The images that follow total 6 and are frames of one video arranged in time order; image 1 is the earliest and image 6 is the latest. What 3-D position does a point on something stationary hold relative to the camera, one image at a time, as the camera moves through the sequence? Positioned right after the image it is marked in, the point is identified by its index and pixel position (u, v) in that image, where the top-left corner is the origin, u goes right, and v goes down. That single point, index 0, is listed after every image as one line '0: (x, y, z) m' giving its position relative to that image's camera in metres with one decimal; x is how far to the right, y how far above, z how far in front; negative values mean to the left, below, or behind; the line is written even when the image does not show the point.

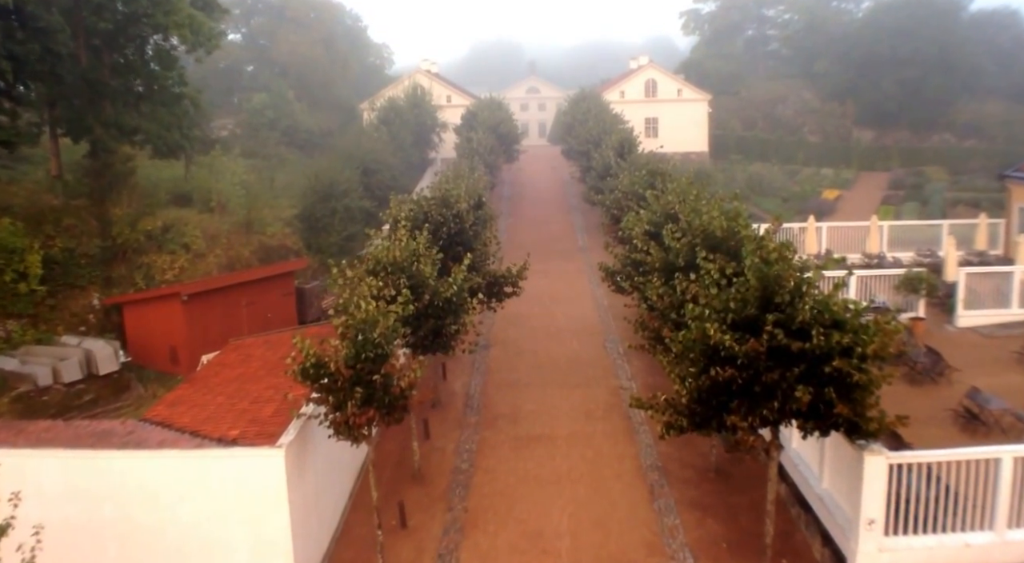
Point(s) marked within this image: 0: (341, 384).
0: (-2.4, -1.4, +11.3) m
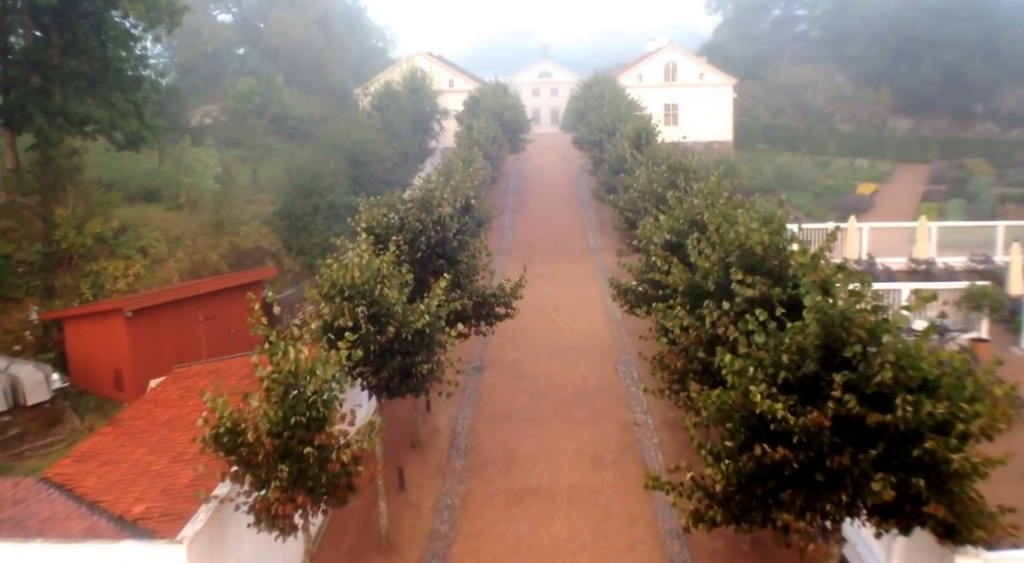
0: (-2.7, -1.9, +8.4) m
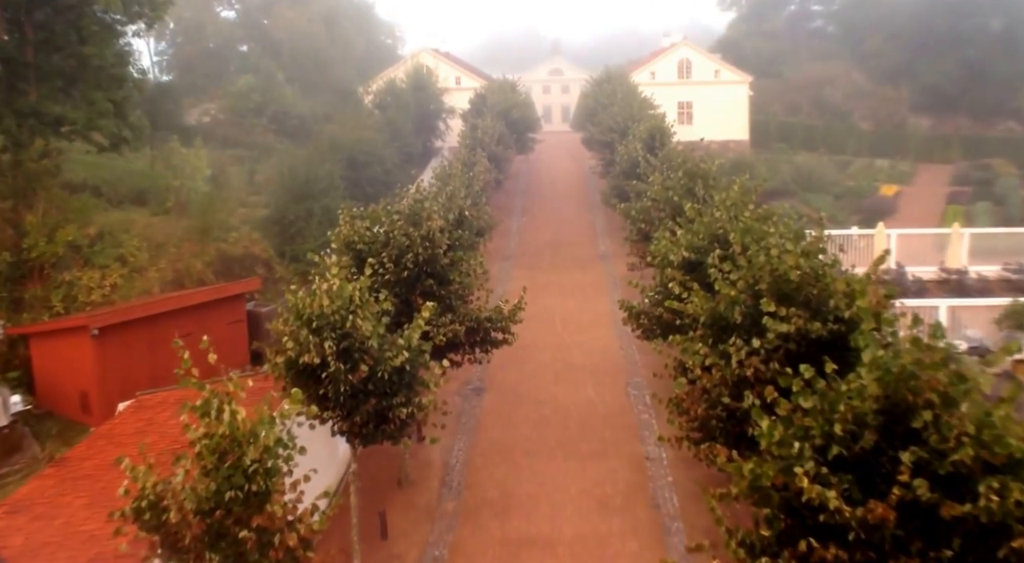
0: (-2.8, -2.2, +6.9) m
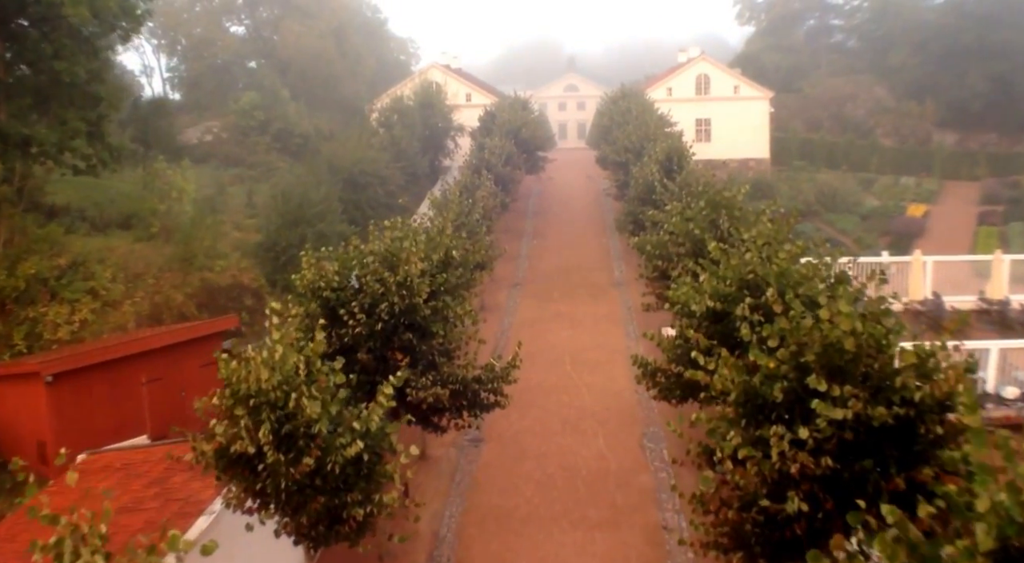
0: (-3.0, -2.8, +5.1) m
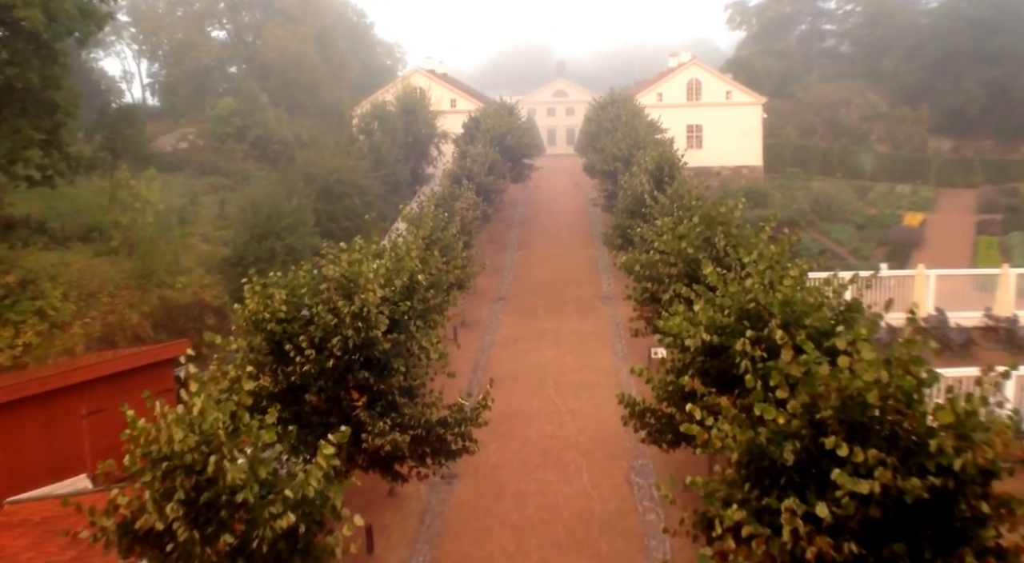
0: (-3.3, -3.2, +3.8) m
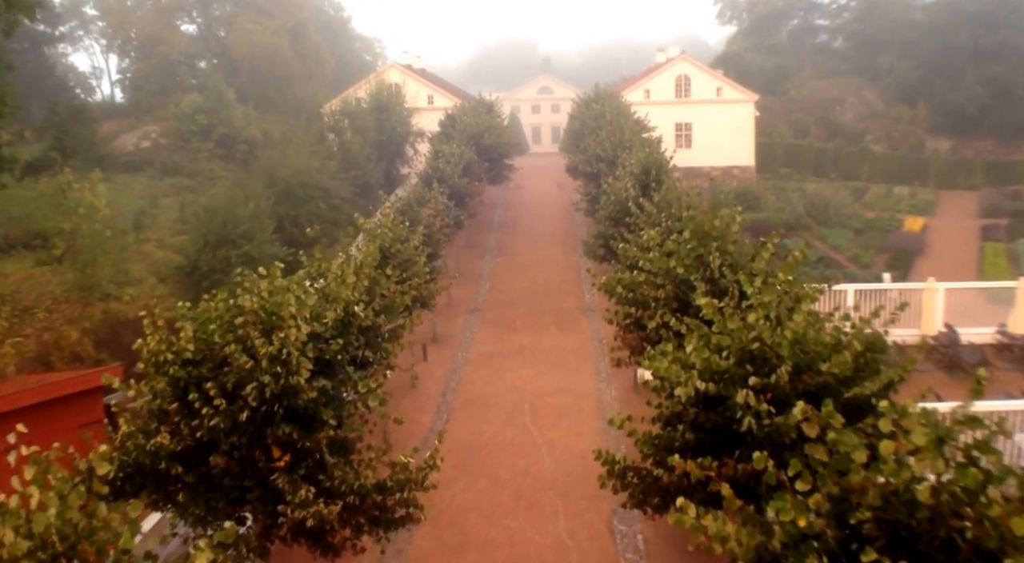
0: (-3.7, -3.6, +2.0) m
